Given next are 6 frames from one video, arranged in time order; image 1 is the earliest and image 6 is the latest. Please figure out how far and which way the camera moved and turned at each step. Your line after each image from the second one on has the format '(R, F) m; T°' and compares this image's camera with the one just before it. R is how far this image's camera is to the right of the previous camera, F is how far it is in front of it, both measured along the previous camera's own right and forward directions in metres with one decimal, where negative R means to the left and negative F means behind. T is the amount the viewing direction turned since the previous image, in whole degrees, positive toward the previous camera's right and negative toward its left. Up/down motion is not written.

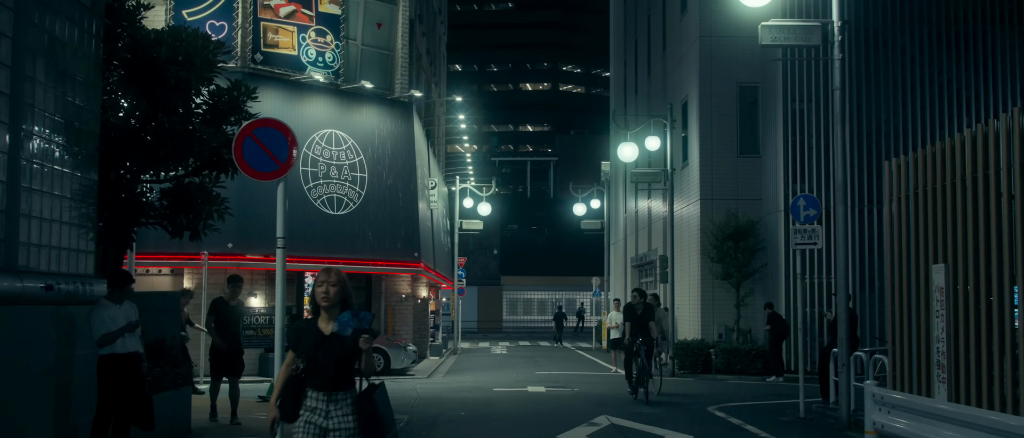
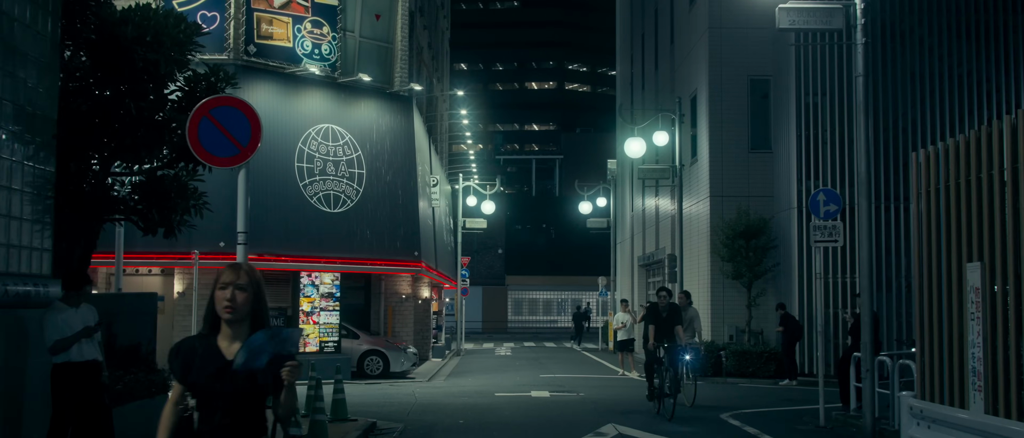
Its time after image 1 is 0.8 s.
(+0.1, +0.8) m; 0°
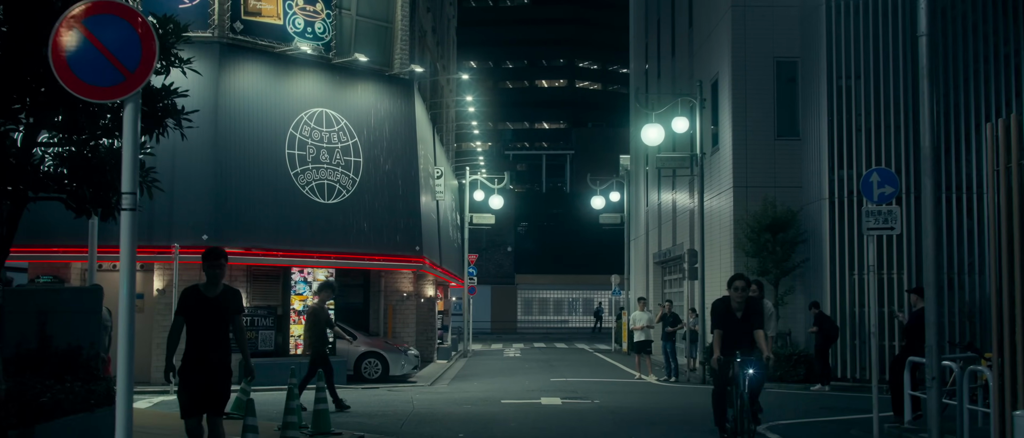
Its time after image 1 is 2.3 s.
(0.0, +1.7) m; -1°
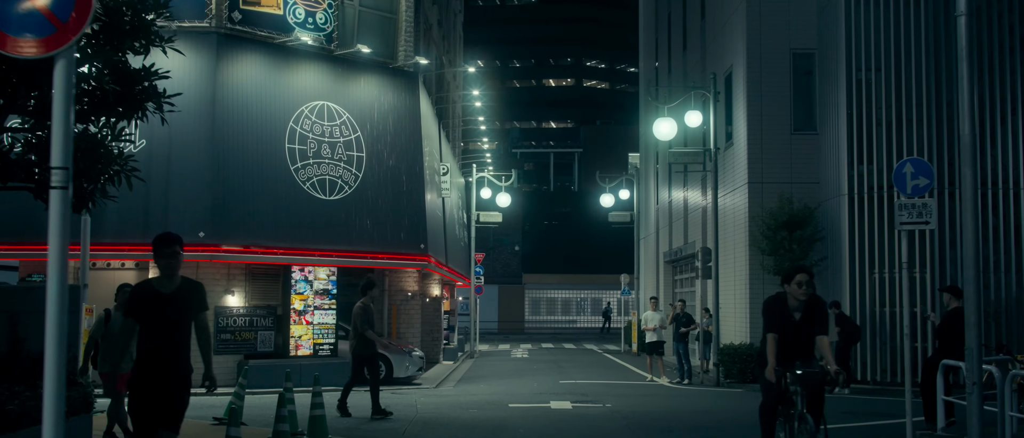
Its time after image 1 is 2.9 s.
(0.0, +0.7) m; 0°
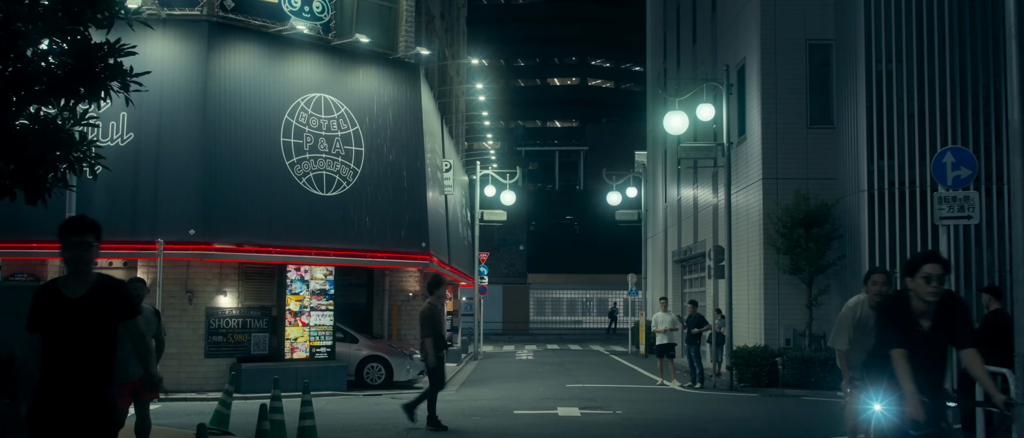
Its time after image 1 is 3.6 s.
(0.0, +0.8) m; 0°
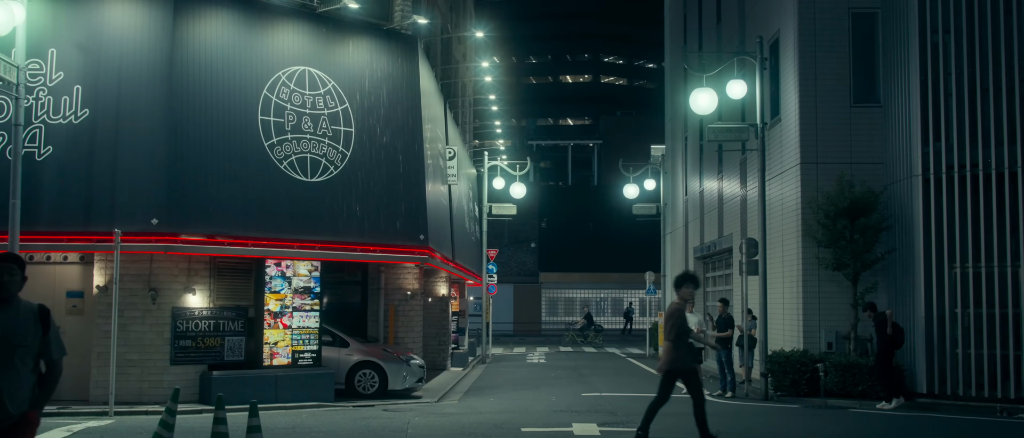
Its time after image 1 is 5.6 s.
(+0.1, +2.2) m; -1°
